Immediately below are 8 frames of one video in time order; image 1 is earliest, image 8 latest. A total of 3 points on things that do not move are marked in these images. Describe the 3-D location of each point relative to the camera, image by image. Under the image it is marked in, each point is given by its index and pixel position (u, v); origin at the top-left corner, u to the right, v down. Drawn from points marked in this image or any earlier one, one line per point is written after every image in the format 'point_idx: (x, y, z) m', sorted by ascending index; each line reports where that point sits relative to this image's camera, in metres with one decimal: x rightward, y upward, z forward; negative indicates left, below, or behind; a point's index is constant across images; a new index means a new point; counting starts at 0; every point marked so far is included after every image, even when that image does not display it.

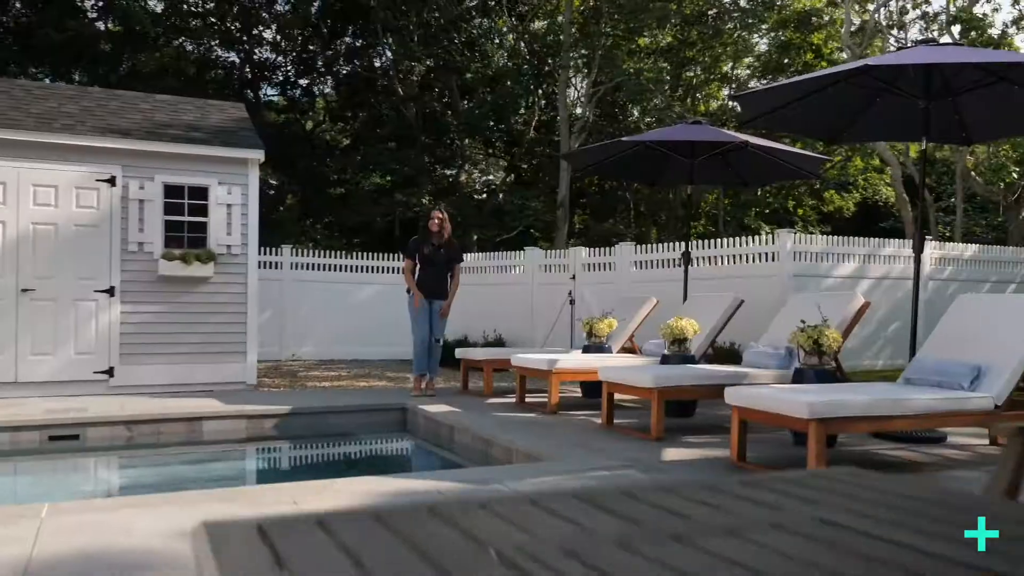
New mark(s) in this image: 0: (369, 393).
0: (-1.2, -0.9, +7.6) m
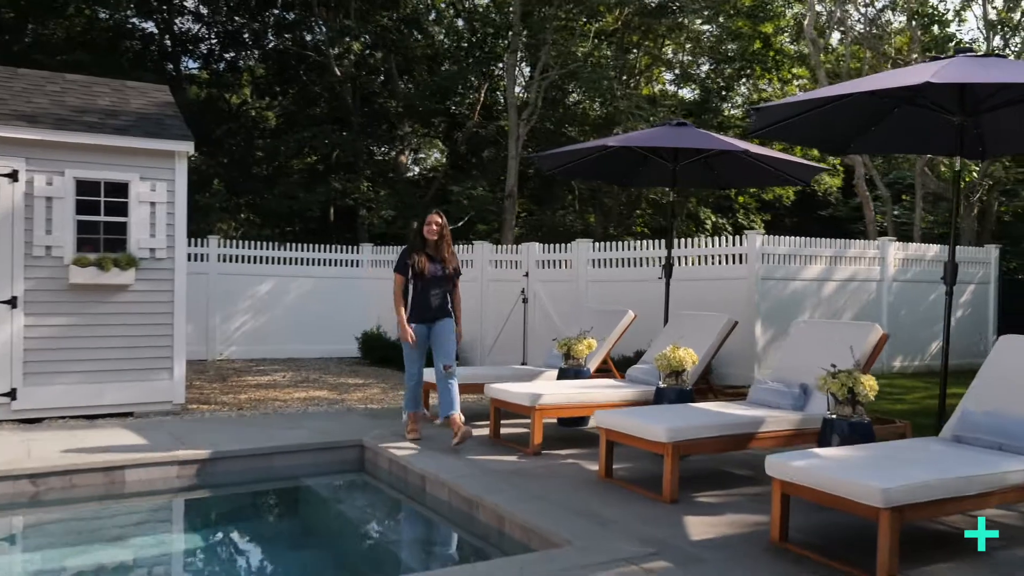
0: (-1.5, -1.1, +6.7) m
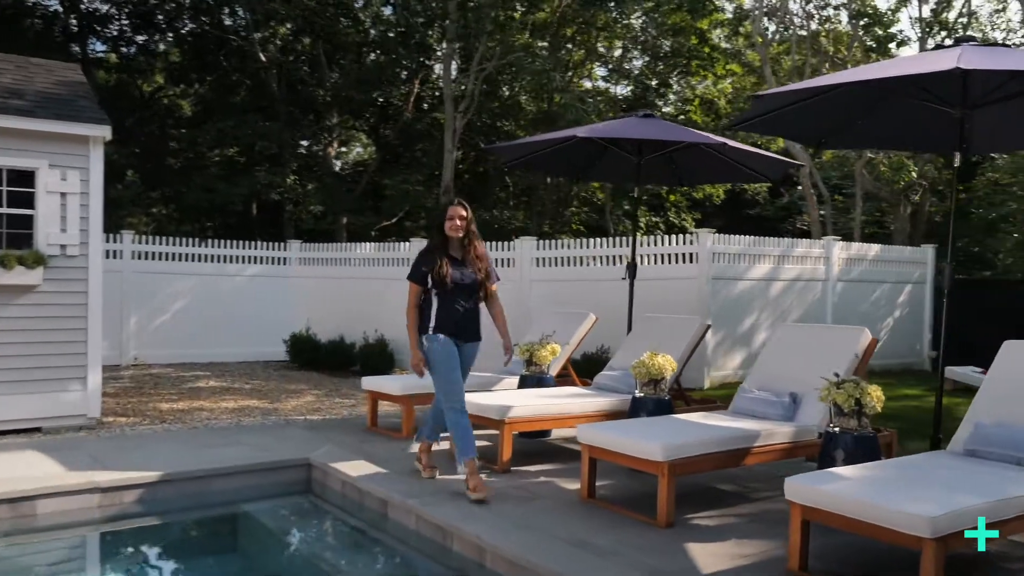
0: (-1.8, -1.1, +6.1) m
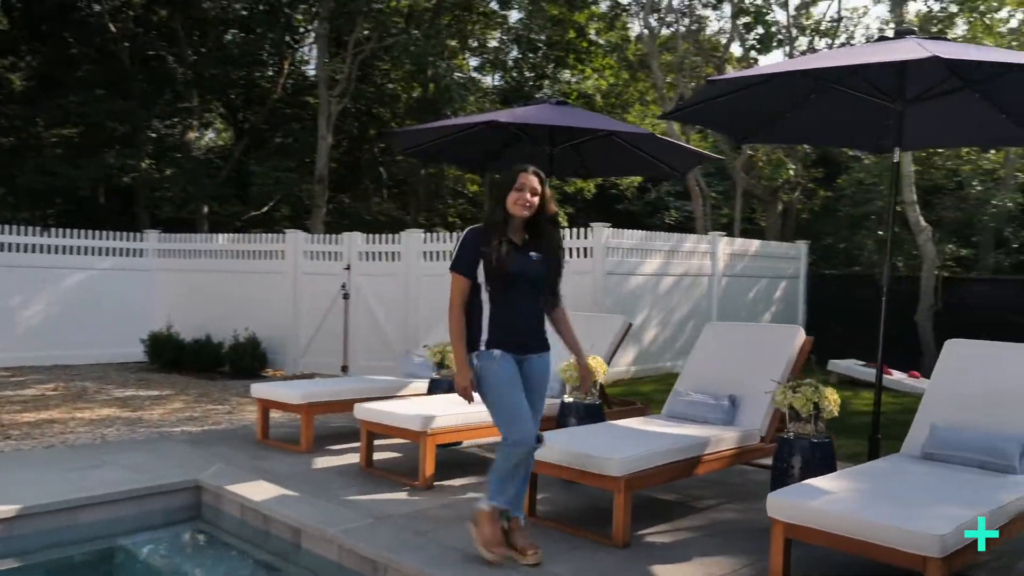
0: (-2.3, -1.0, +5.3) m
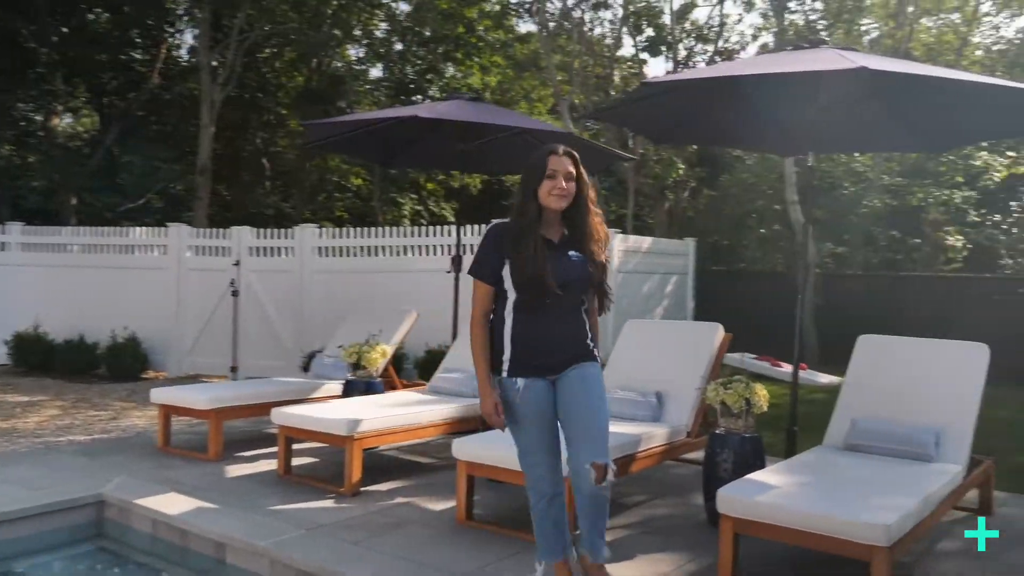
0: (-2.7, -1.0, +4.8) m
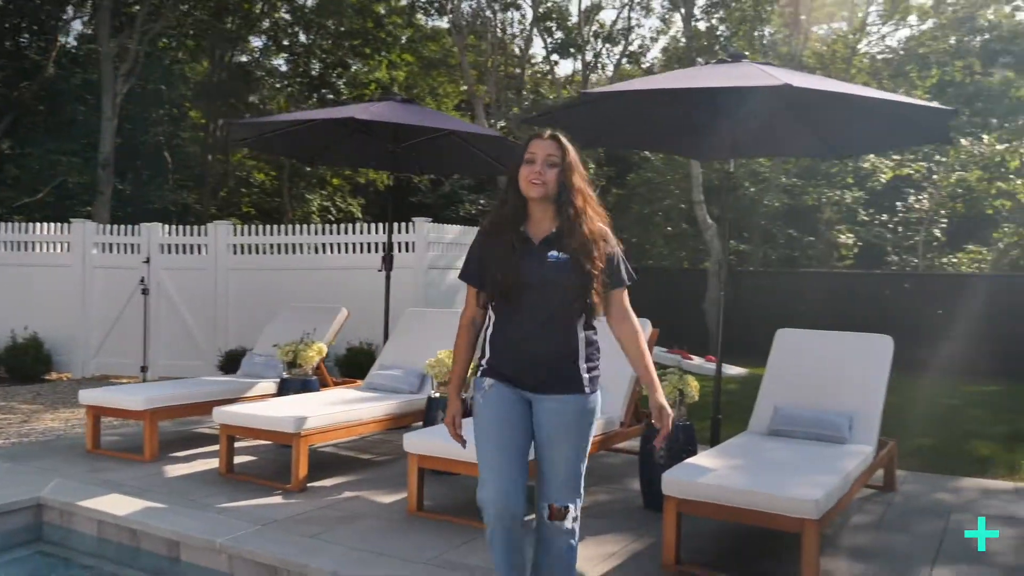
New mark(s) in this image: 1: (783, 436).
0: (-3.0, -1.0, +4.7) m
1: (+1.4, -0.7, +4.4) m
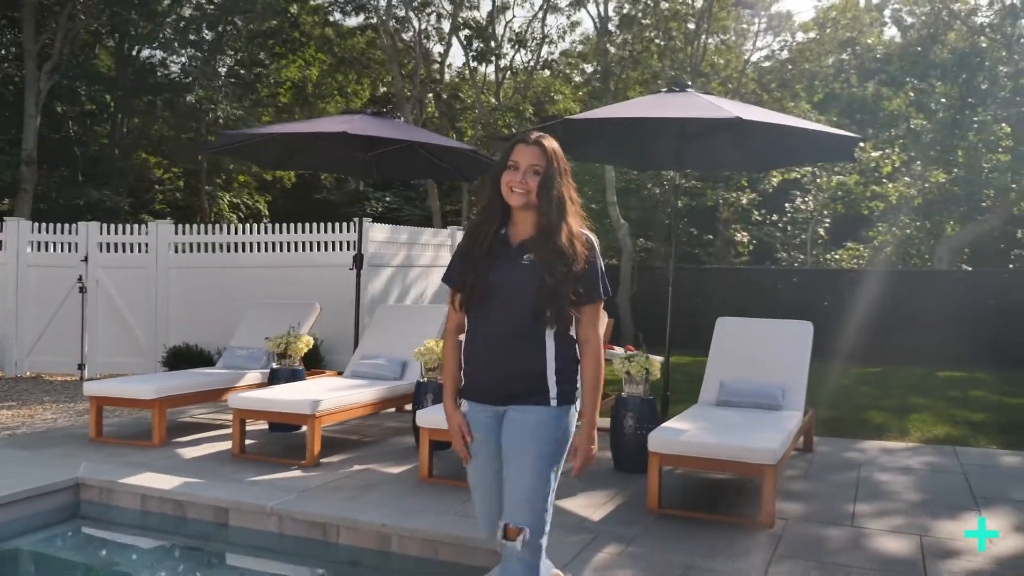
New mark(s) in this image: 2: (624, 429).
0: (-3.1, -1.0, +5.0) m
1: (+1.3, -0.7, +5.3) m
2: (+0.7, -0.8, +5.3) m
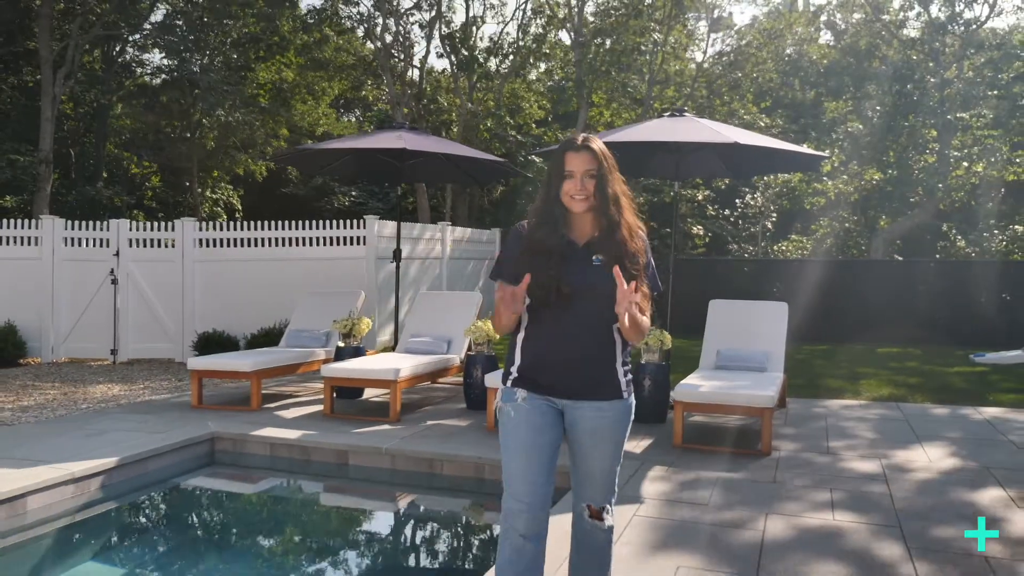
0: (-2.8, -1.0, +6.1) m
1: (+1.6, -0.6, +6.6) m
2: (+1.0, -0.8, +6.6) m
